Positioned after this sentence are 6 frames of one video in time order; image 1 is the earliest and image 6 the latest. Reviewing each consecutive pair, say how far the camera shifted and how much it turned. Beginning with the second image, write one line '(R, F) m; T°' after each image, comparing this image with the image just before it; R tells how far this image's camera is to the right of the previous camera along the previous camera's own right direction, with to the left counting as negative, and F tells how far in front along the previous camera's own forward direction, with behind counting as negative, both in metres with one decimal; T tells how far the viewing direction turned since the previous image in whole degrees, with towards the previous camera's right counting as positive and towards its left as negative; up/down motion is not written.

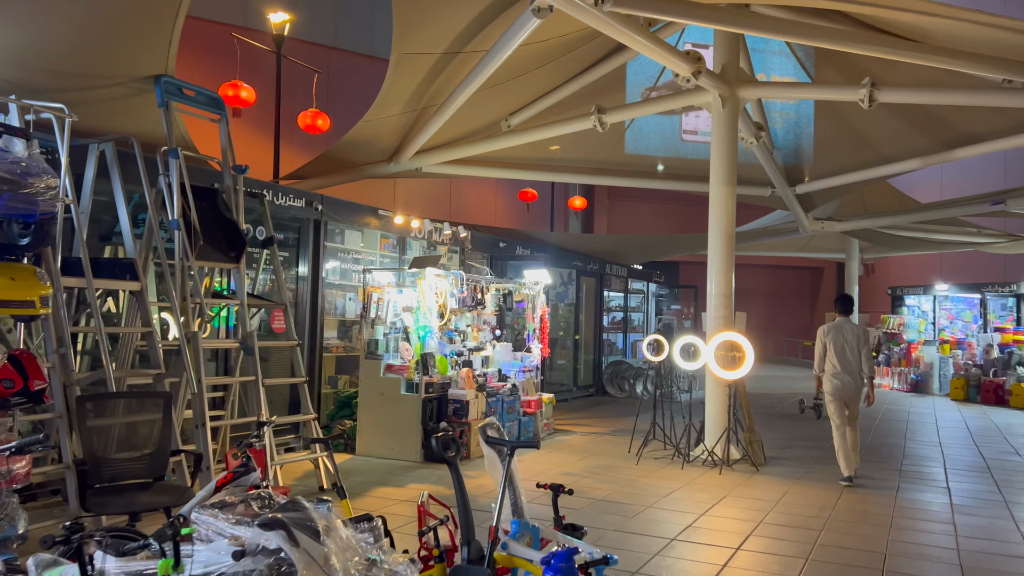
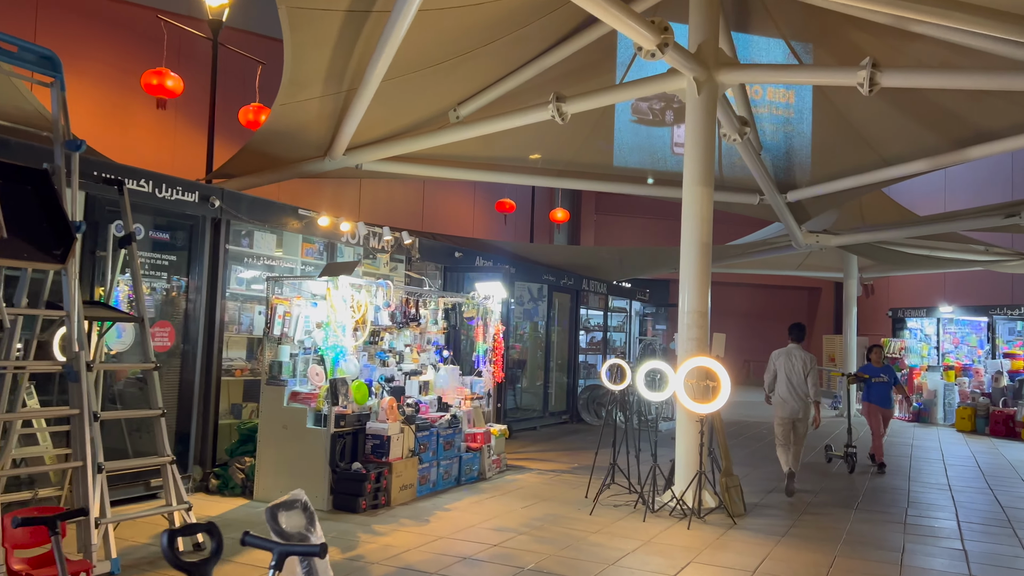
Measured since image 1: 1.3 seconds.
(+0.5, +1.1) m; 0°
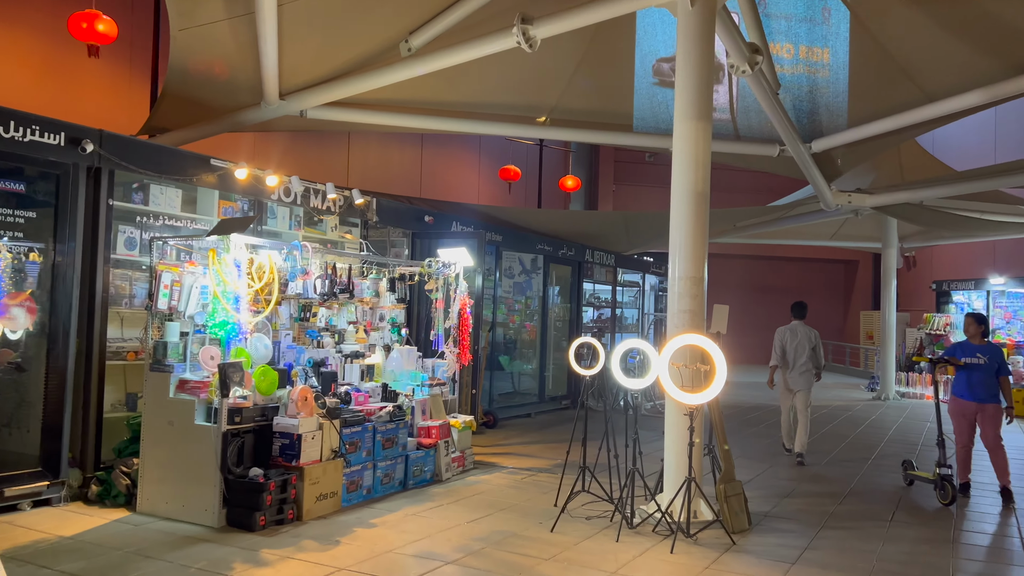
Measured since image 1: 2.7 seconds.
(+0.6, +1.2) m; -2°
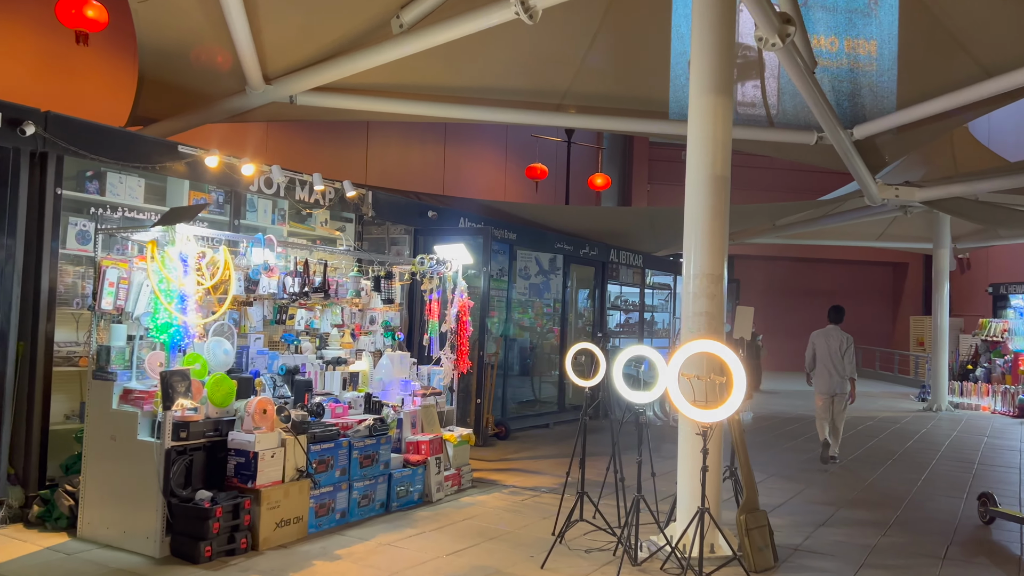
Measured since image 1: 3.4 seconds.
(+0.3, +0.6) m; -3°
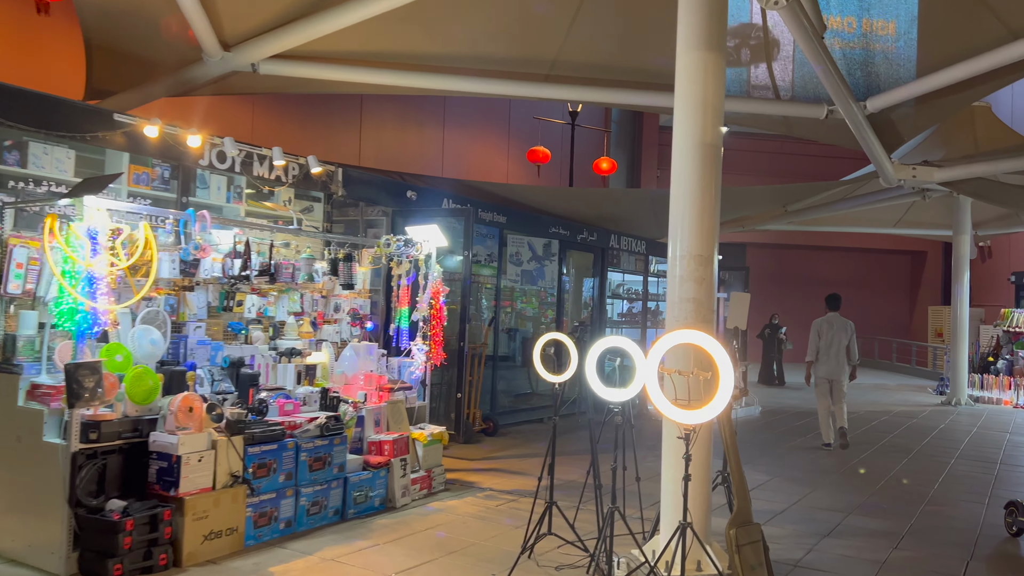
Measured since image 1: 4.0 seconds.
(+0.3, +0.5) m; -1°
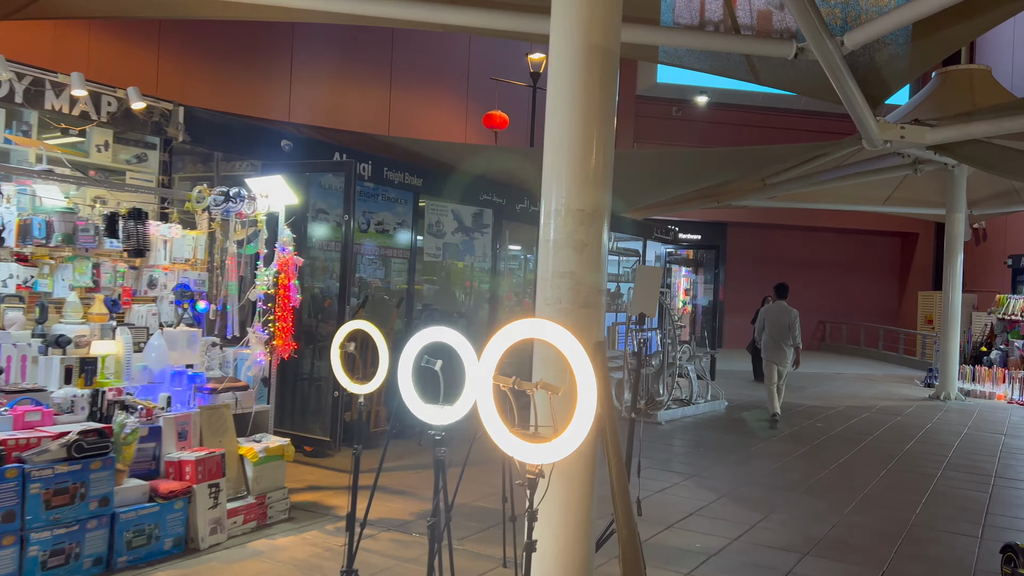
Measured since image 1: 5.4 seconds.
(+0.7, +1.2) m; 0°
